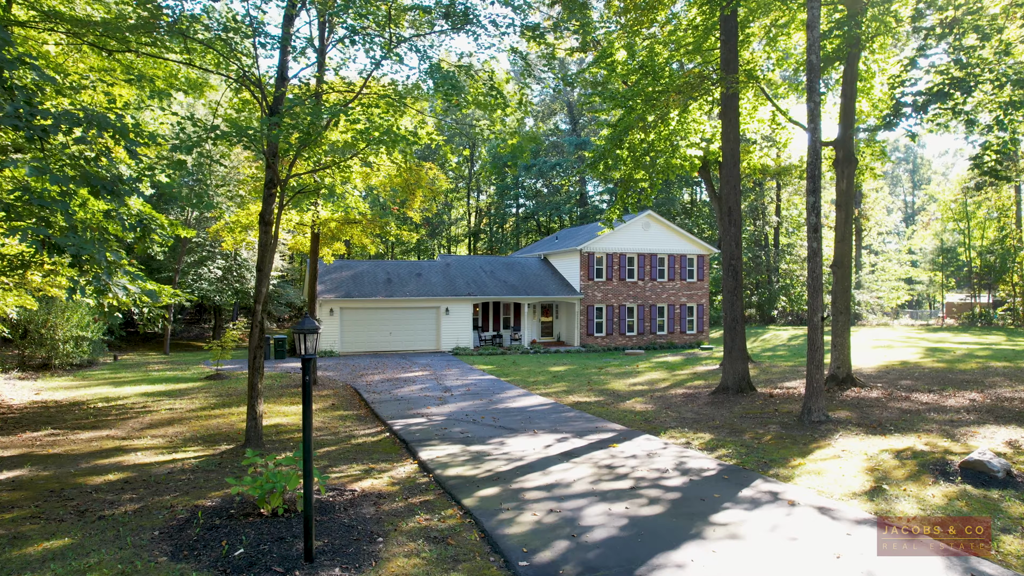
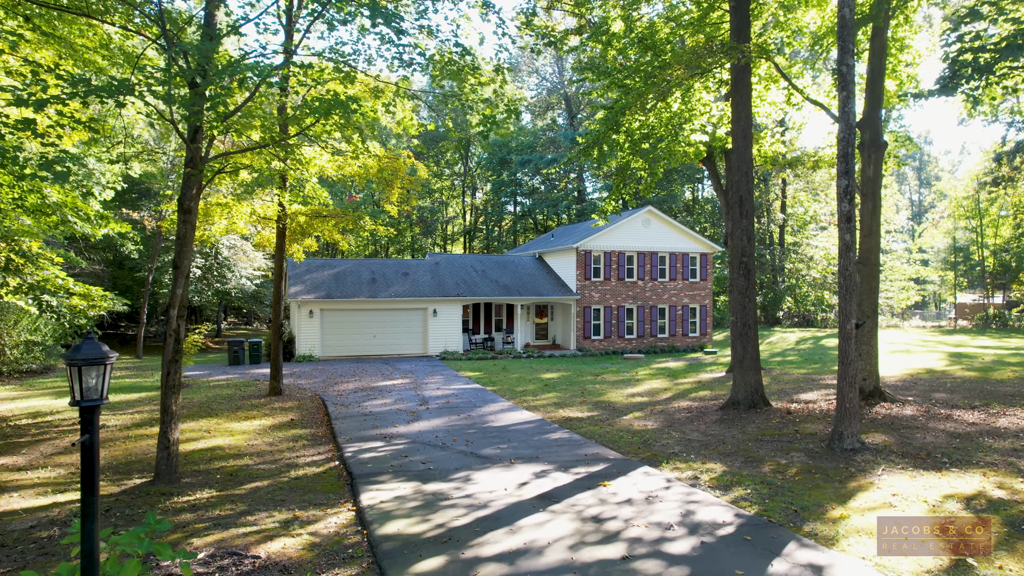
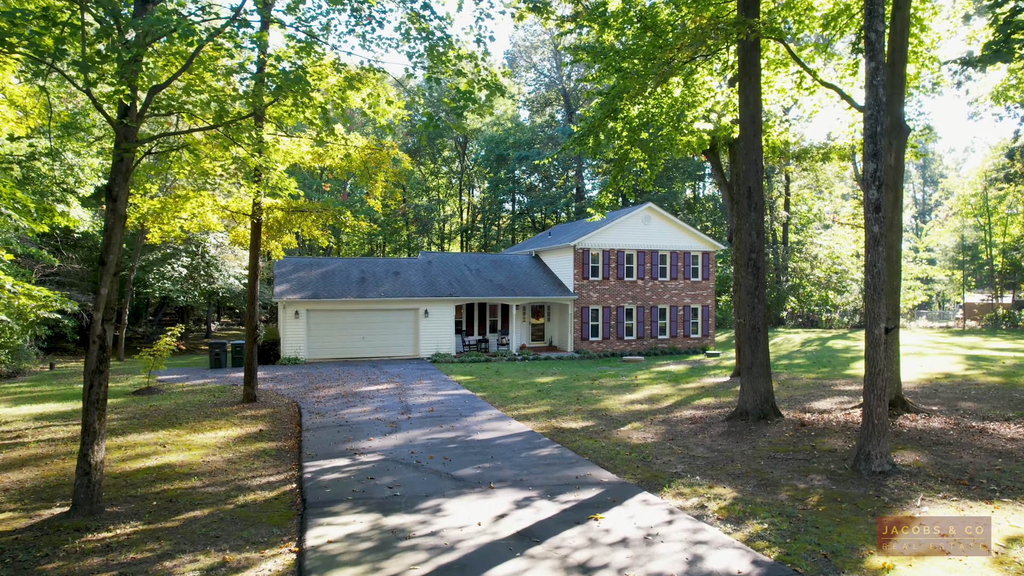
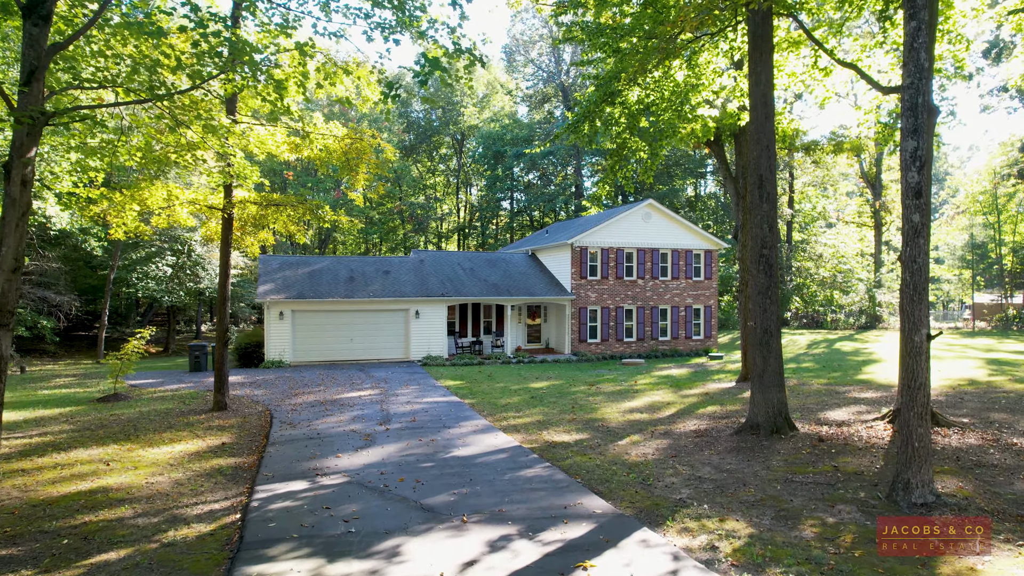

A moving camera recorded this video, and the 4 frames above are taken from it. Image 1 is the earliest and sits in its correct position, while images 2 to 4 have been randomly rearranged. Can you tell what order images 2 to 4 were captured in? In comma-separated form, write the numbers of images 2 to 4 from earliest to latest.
2, 3, 4
